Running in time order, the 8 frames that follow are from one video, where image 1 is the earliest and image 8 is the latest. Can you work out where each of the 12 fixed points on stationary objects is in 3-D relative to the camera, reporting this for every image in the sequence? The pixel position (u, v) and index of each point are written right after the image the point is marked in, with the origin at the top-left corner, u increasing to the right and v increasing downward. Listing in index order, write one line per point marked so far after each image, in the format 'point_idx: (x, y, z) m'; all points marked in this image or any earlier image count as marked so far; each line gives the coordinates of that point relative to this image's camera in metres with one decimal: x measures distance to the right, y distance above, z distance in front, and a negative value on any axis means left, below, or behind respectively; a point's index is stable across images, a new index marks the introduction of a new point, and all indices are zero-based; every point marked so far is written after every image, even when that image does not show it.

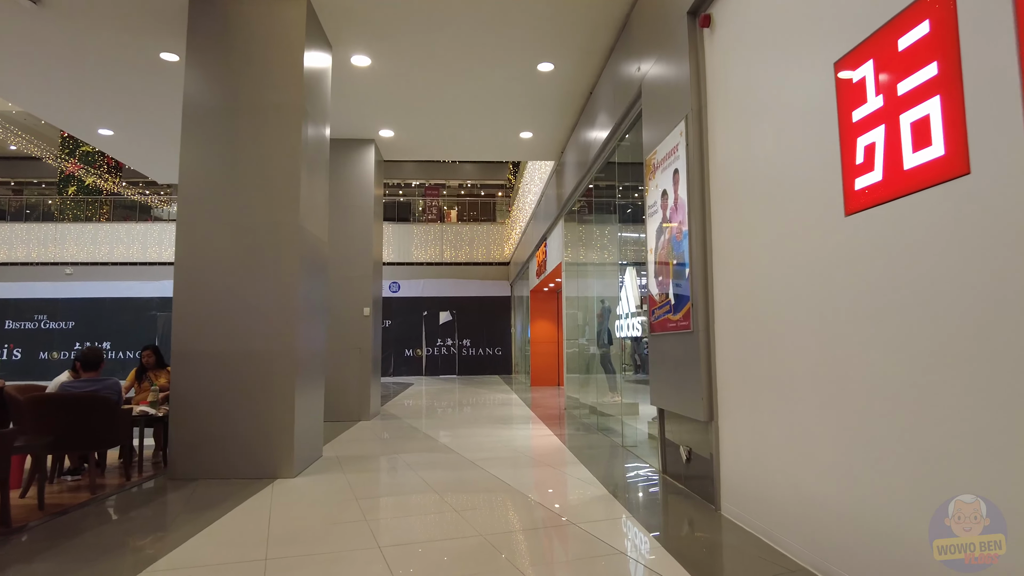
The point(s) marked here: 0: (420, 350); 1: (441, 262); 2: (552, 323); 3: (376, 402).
0: (-2.5, -1.7, +17.8) m
1: (-2.0, +0.8, +18.3) m
2: (+0.8, -0.7, +12.9) m
3: (-1.6, -1.4, +7.7) m
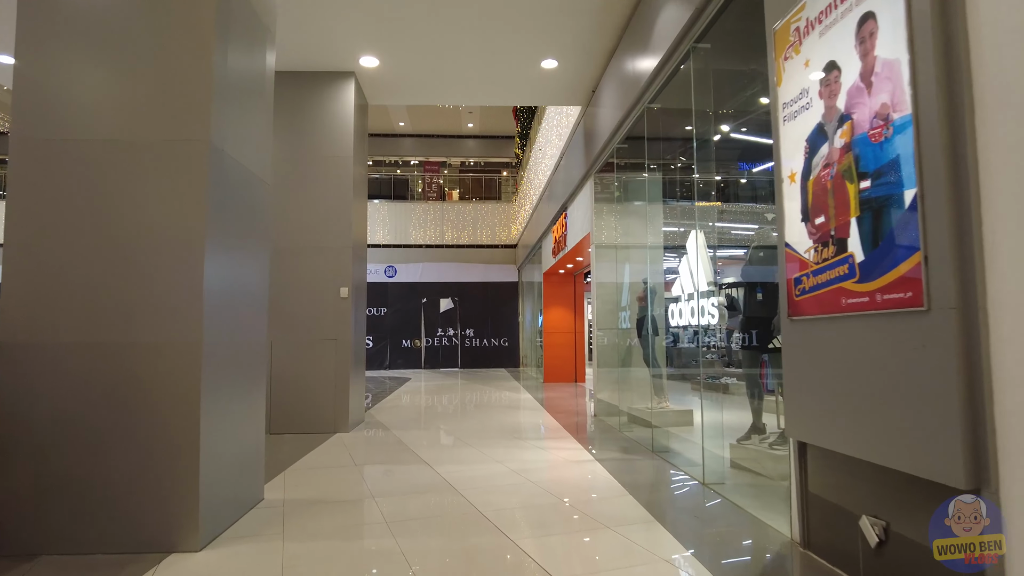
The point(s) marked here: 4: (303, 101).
0: (-2.3, -1.3, +16.2) m
1: (-1.8, +1.1, +16.7) m
2: (+1.0, -0.4, +11.3) m
3: (-1.5, -1.1, +6.2) m
4: (-1.9, +1.7, +5.9) m
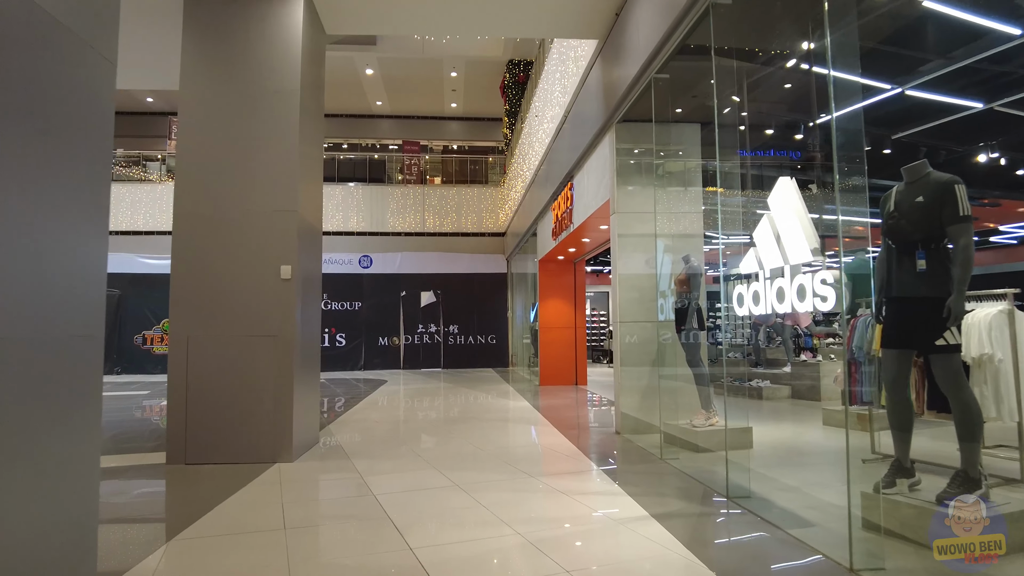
0: (-2.6, -1.2, +14.8) m
1: (-2.1, +1.3, +15.2) m
2: (+0.9, -0.2, +9.9) m
3: (-1.5, -1.0, +4.7) m
4: (-1.9, +1.8, +4.4) m
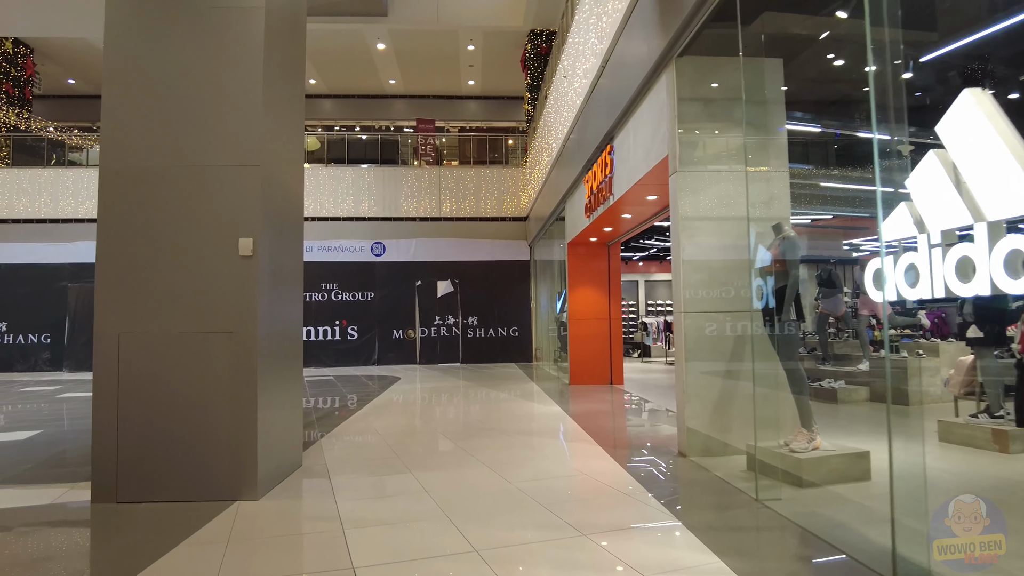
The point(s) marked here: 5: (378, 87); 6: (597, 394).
0: (-2.1, -0.9, +13.7) m
1: (-1.6, +1.6, +14.1) m
2: (+1.2, 0.0, +8.8) m
3: (-1.3, -0.9, +3.7) m
4: (-1.7, +1.9, +3.4) m
5: (-3.5, +5.3, +17.3) m
6: (+1.1, -1.3, +8.0) m
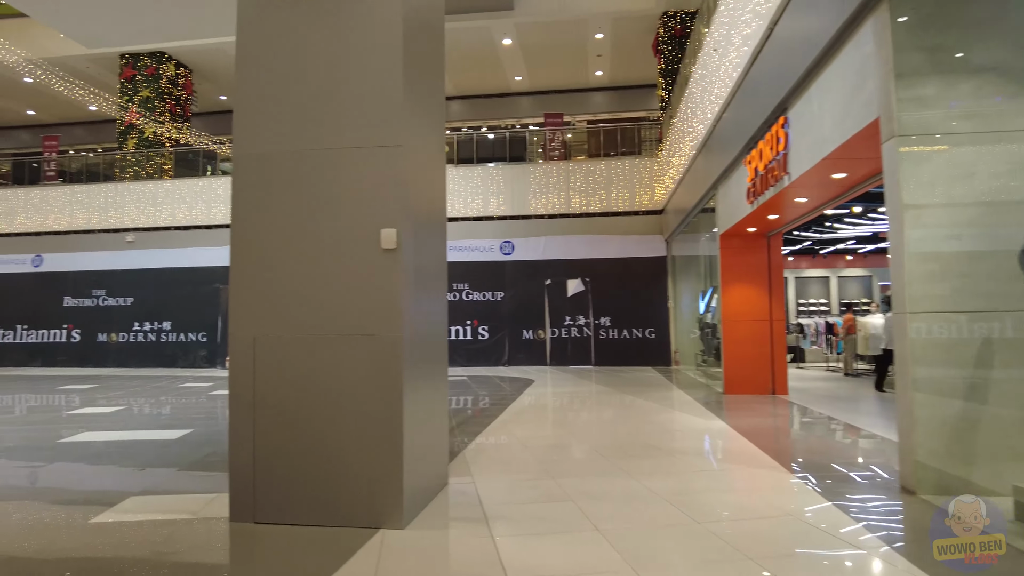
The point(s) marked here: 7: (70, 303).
0: (+0.6, -0.9, +13.3) m
1: (+1.2, +1.6, +13.6) m
2: (+3.0, 0.0, +7.9) m
3: (-0.4, -0.9, +3.3) m
4: (-0.9, +1.9, +3.1) m
5: (-0.2, +5.3, +17.1) m
6: (+2.7, -1.3, +7.1) m
7: (-9.8, -0.3, +14.5) m
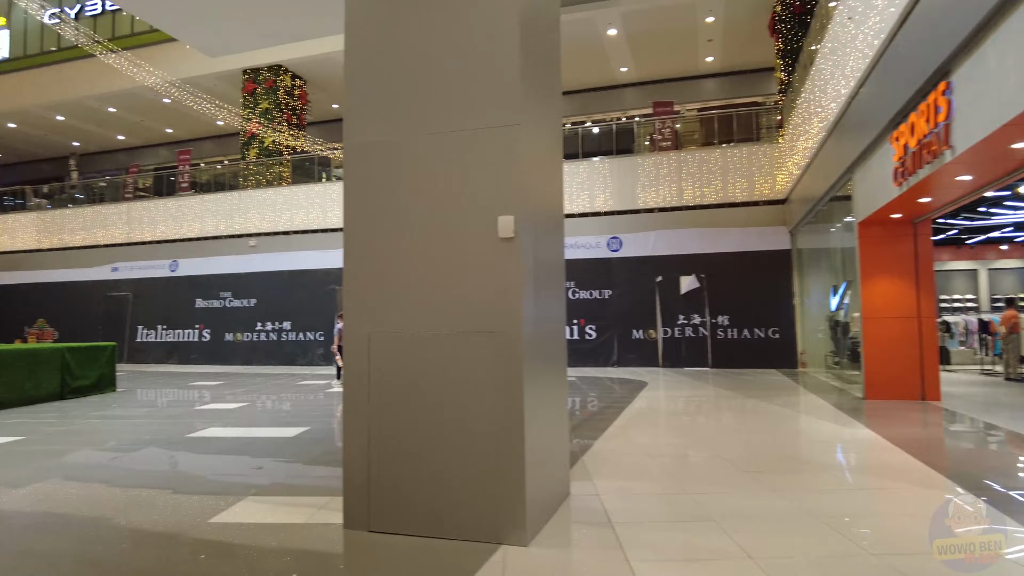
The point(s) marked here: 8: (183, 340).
0: (+2.8, -0.9, +12.8) m
1: (+3.3, +1.6, +13.0) m
2: (+4.2, +0.1, +7.0) m
3: (+0.2, -0.8, +3.0) m
4: (-0.4, +2.0, +2.9) m
5: (+2.5, +5.4, +16.7) m
6: (+3.8, -1.2, +6.3) m
7: (-7.4, -0.4, +15.6) m
8: (-7.9, -1.3, +15.8) m
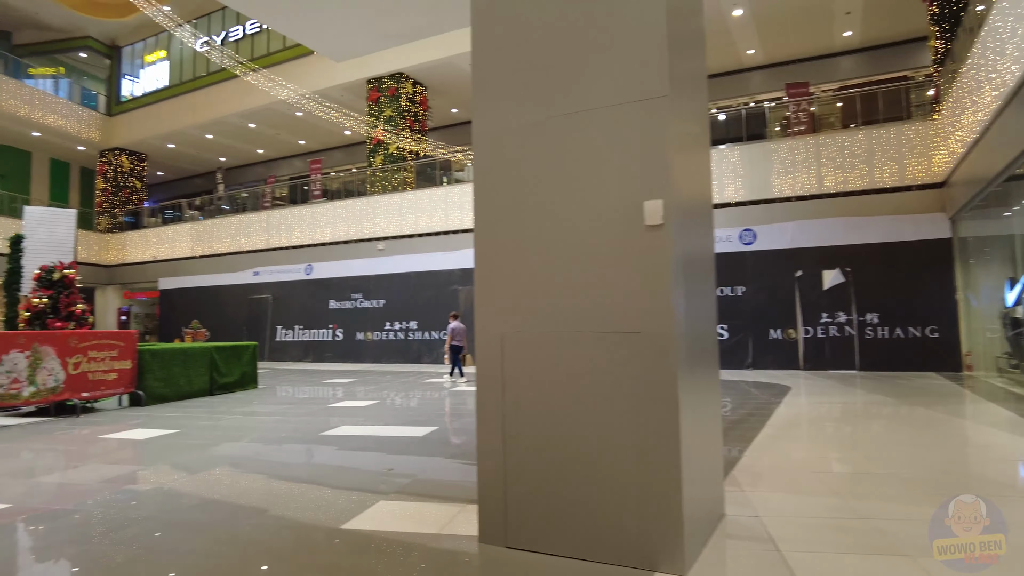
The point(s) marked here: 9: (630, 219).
0: (+5.0, -0.8, +11.8) m
1: (+5.6, +1.7, +11.9) m
2: (+5.4, +0.2, +5.9) m
3: (+0.8, -0.8, +2.6) m
4: (+0.2, +2.0, +2.6) m
5: (+5.3, +5.4, +15.7) m
6: (+5.0, -1.1, +5.3) m
7: (-4.5, -0.4, +16.3) m
8: (-5.0, -1.3, +16.7) m
9: (+0.4, +0.3, +2.4) m
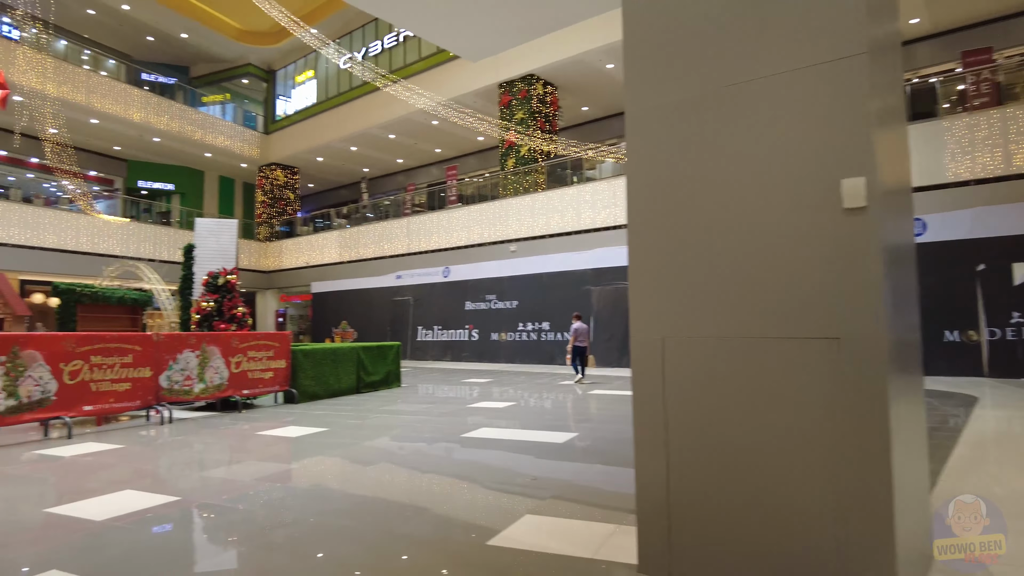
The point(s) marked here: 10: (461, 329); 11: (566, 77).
0: (+7.3, -0.7, +10.3) m
1: (+7.8, +1.8, +10.3) m
2: (+6.6, +0.2, +4.5) m
3: (+1.3, -0.8, +2.2) m
4: (+0.7, +2.0, +2.3) m
5: (+8.3, +5.5, +14.1) m
6: (+6.0, -1.1, +4.0) m
7: (-1.1, -0.5, +16.6) m
8: (-1.5, -1.4, +17.1) m
9: (+0.9, +0.3, +2.0) m
10: (-1.4, -1.1, +16.9) m
11: (+1.4, +5.4, +16.7) m
